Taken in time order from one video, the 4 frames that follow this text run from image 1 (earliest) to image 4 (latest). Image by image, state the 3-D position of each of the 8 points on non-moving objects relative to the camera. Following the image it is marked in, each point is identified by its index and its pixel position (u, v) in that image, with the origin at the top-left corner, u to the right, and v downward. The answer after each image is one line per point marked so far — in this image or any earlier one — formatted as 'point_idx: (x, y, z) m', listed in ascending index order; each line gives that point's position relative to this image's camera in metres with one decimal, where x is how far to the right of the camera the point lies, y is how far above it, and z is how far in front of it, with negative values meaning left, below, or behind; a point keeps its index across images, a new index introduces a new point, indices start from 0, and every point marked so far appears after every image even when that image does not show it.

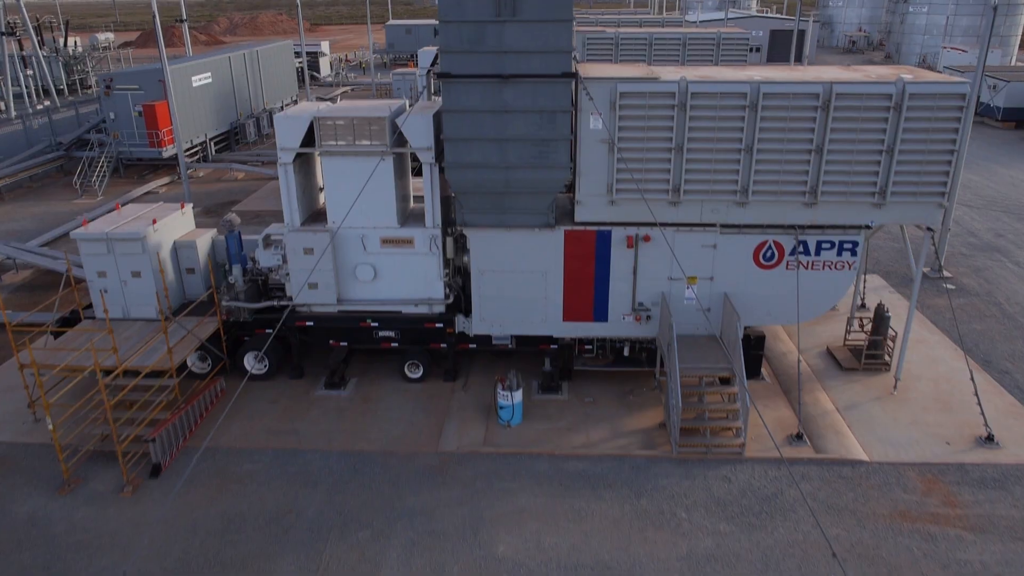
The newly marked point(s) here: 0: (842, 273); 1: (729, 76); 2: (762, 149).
0: (+4.3, +0.2, +9.7) m
1: (+2.6, +2.6, +9.2) m
2: (+3.0, +1.7, +9.0) m
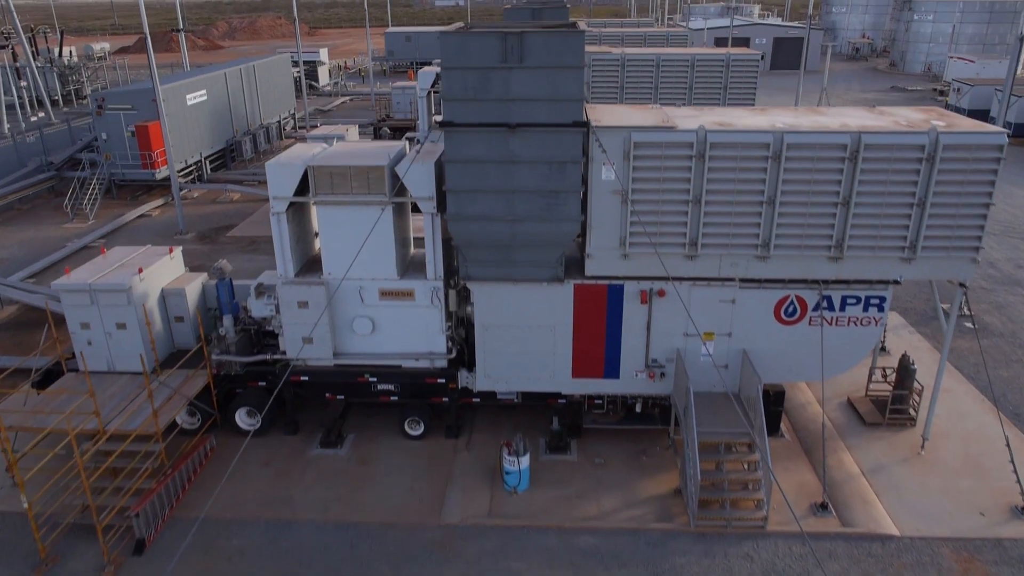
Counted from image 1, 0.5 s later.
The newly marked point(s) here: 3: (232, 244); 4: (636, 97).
0: (+4.4, -0.5, +9.2) m
1: (+2.7, +1.9, +8.6) m
2: (+3.1, +1.0, +8.5) m
3: (-6.8, +1.1, +18.3) m
4: (+3.1, +4.7, +18.5) m
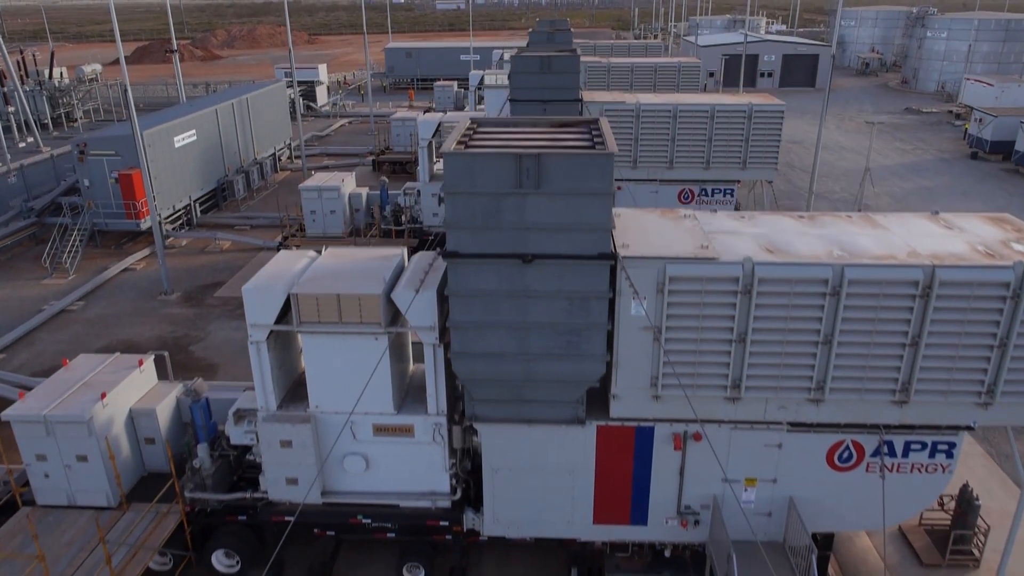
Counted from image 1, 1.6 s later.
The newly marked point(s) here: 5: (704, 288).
0: (+4.5, -2.0, +8.0) m
1: (+2.9, +0.4, +7.4) m
2: (+3.2, -0.5, +7.3) m
3: (-6.7, -0.4, +17.2) m
4: (+3.2, +3.2, +17.3) m
5: (+1.8, 0.0, +7.2) m
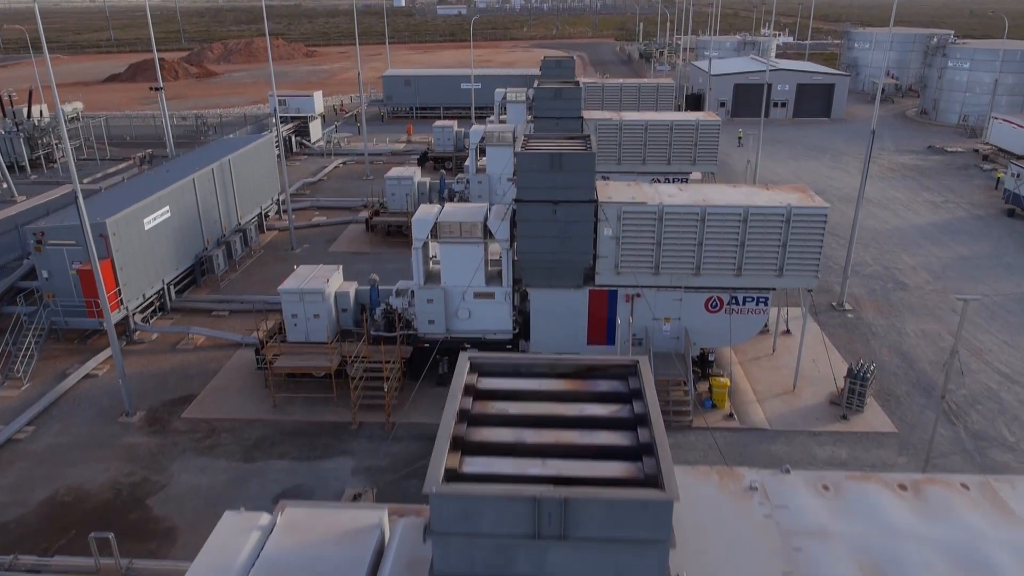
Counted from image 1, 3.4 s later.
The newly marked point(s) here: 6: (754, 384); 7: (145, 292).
0: (+4.6, -4.5, +6.0) m
1: (+3.0, -2.1, +5.4) m
2: (+3.3, -3.0, +5.3) m
3: (-6.6, -2.9, +15.2) m
4: (+3.3, +0.7, +15.3) m
5: (+1.9, -2.5, +5.2) m
6: (+5.3, -2.1, +16.6) m
7: (-9.5, -0.1, +19.5) m
